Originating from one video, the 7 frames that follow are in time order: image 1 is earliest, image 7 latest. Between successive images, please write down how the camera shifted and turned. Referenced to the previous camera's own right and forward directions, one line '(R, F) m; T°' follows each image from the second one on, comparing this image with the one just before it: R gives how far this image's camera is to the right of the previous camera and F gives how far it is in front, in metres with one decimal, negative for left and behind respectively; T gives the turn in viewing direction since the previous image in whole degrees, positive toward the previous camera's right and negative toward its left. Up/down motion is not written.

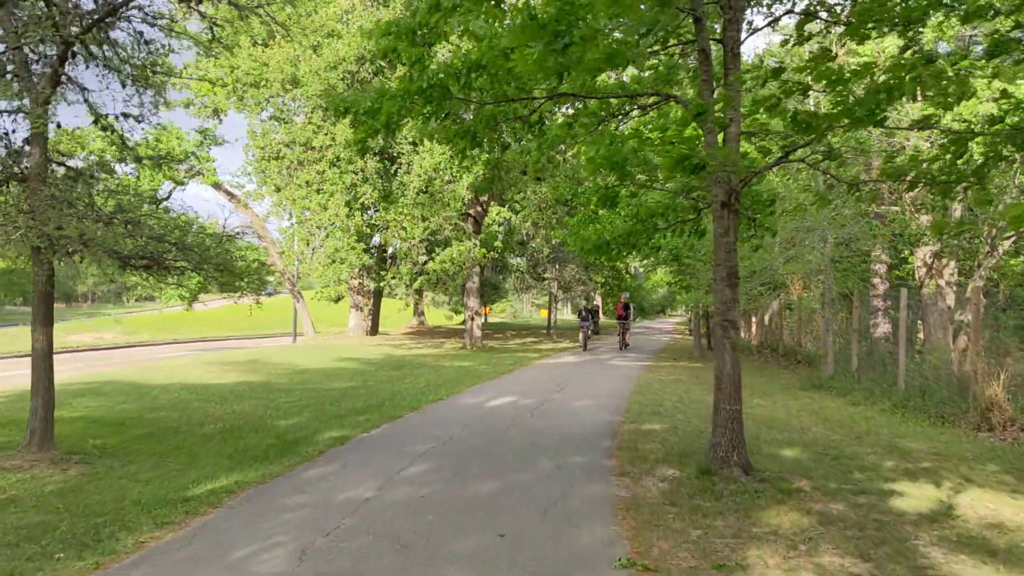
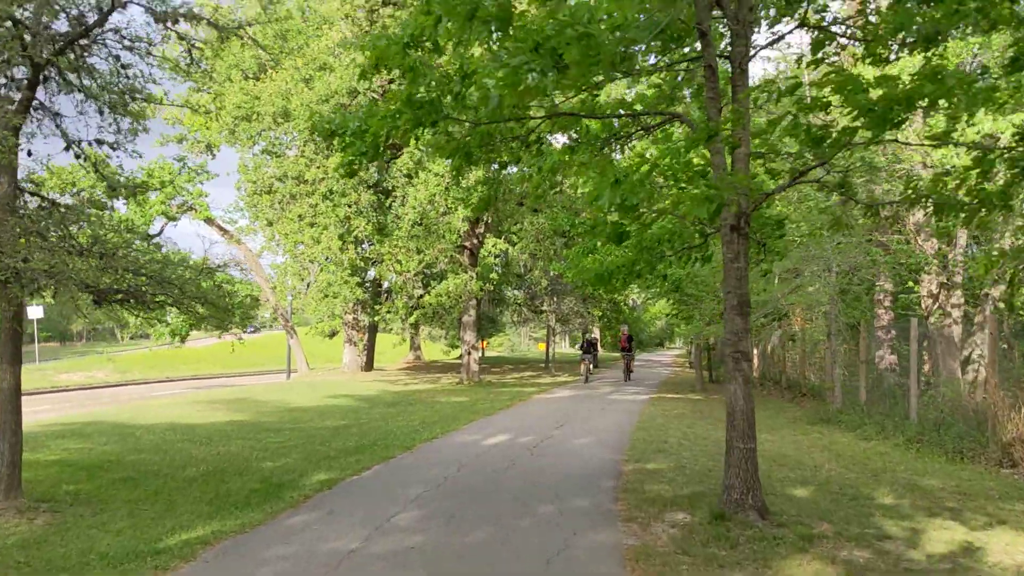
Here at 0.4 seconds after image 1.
(0.0, +0.4) m; 0°
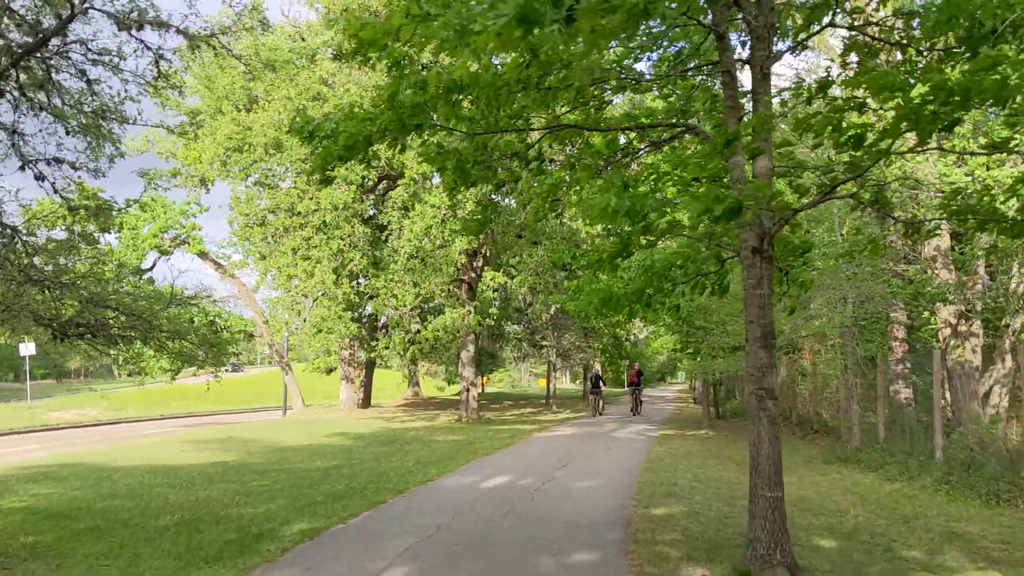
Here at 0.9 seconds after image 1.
(0.0, +0.6) m; 0°
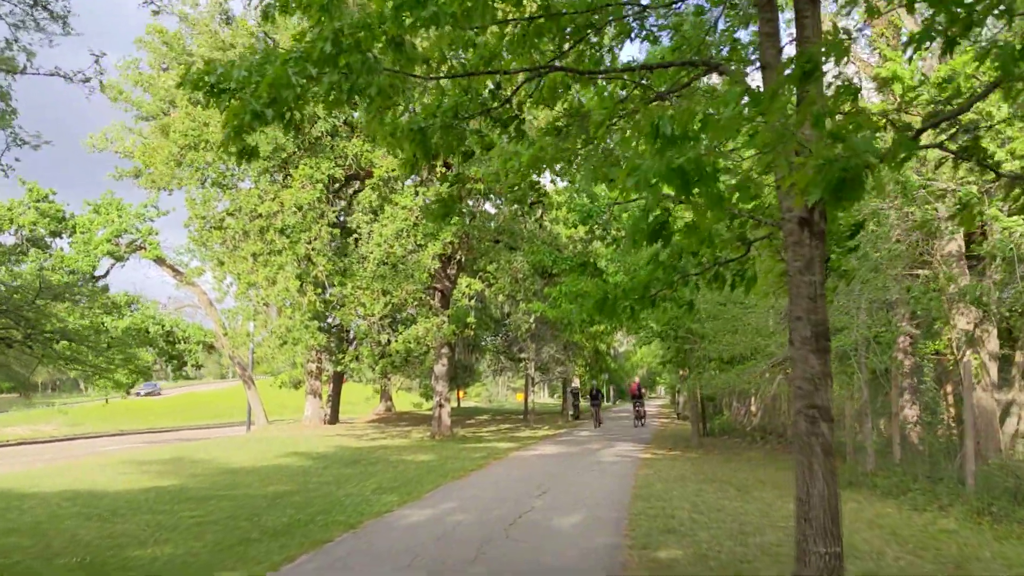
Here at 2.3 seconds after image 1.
(0.0, +1.4) m; +1°
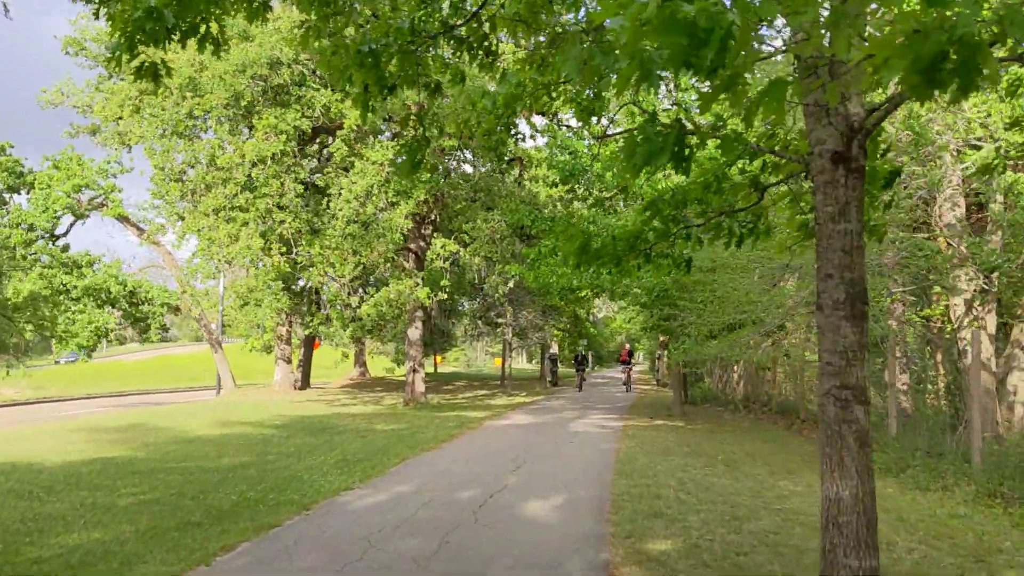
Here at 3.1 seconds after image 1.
(+0.1, +0.8) m; +1°
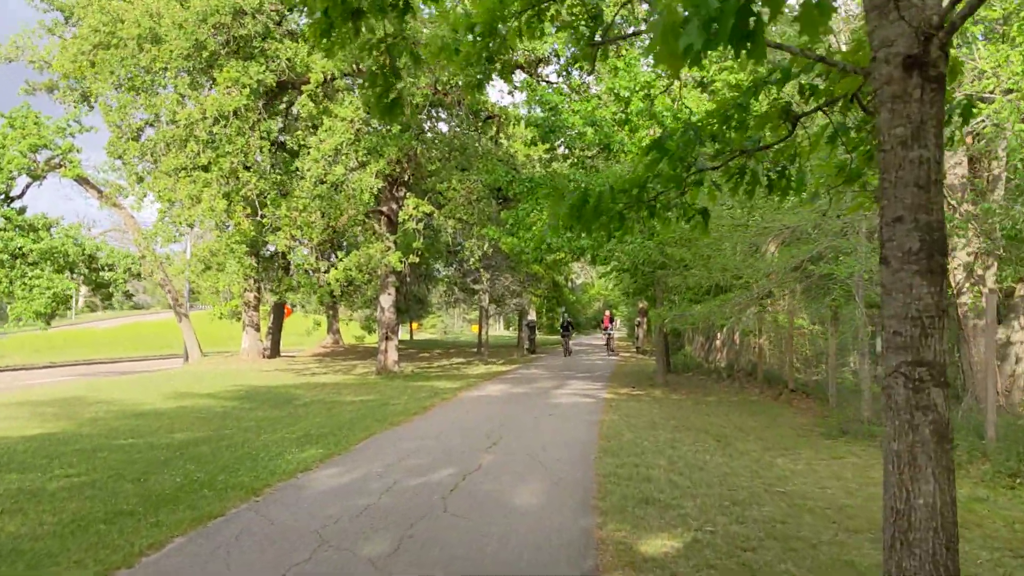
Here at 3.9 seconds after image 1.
(0.0, +0.8) m; +1°
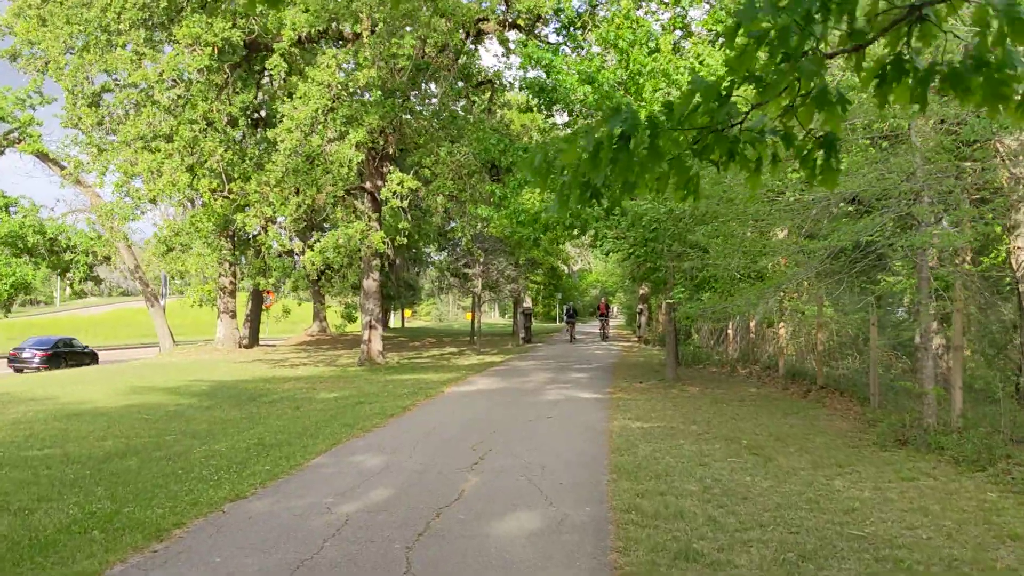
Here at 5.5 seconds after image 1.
(0.0, +1.6) m; 0°
